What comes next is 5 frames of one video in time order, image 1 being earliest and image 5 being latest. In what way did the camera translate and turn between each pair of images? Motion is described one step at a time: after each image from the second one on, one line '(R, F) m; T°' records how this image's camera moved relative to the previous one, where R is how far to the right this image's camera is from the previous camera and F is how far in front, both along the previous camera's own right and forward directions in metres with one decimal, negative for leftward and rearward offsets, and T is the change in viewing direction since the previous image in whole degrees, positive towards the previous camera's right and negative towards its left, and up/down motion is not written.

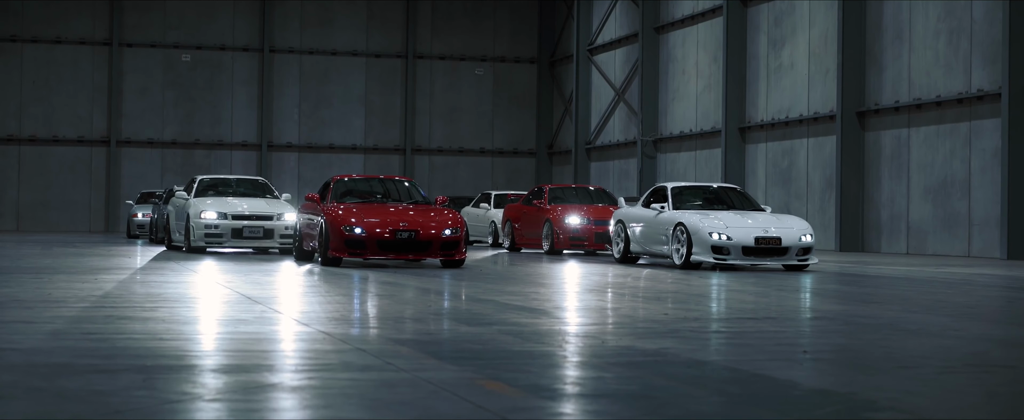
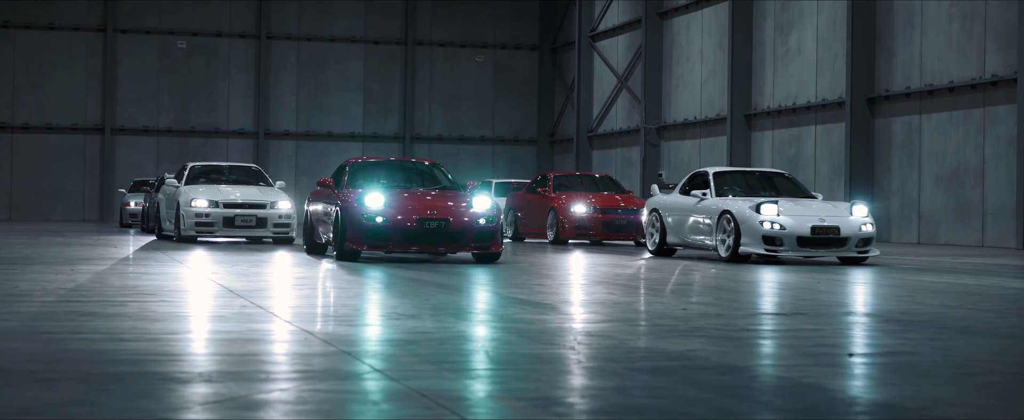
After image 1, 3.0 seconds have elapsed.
(0.0, +0.6) m; 0°
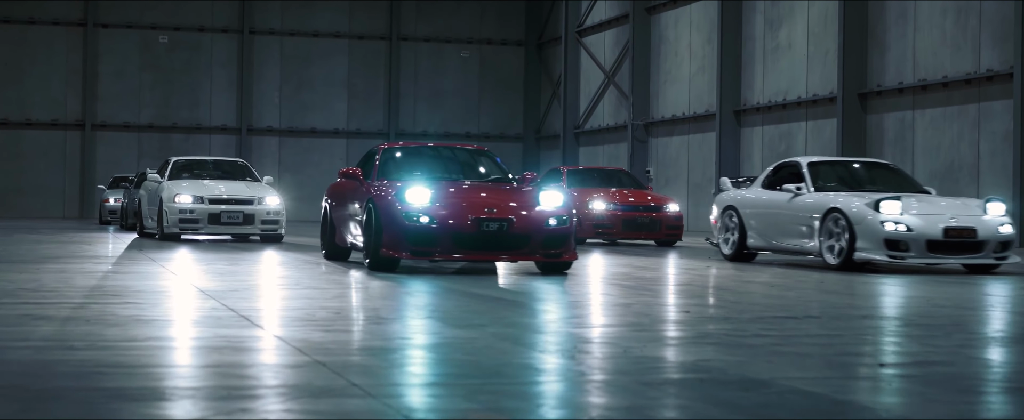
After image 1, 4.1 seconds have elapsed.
(0.0, +0.4) m; +1°
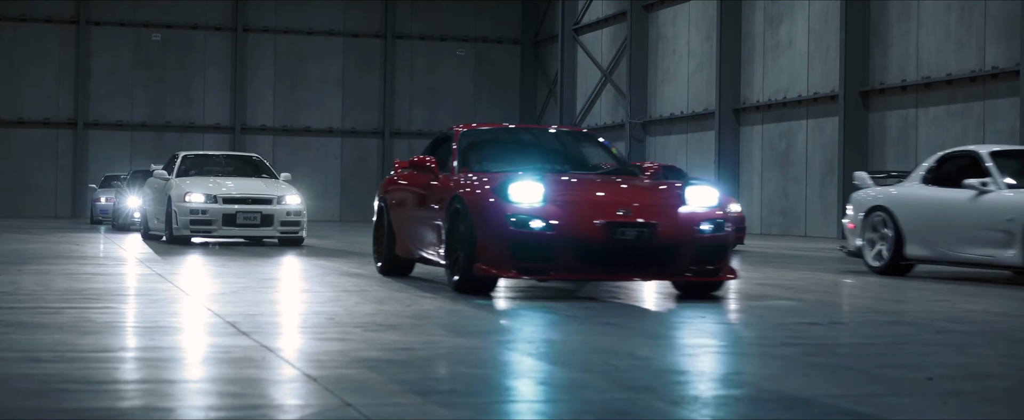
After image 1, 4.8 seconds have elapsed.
(0.0, +0.4) m; 0°
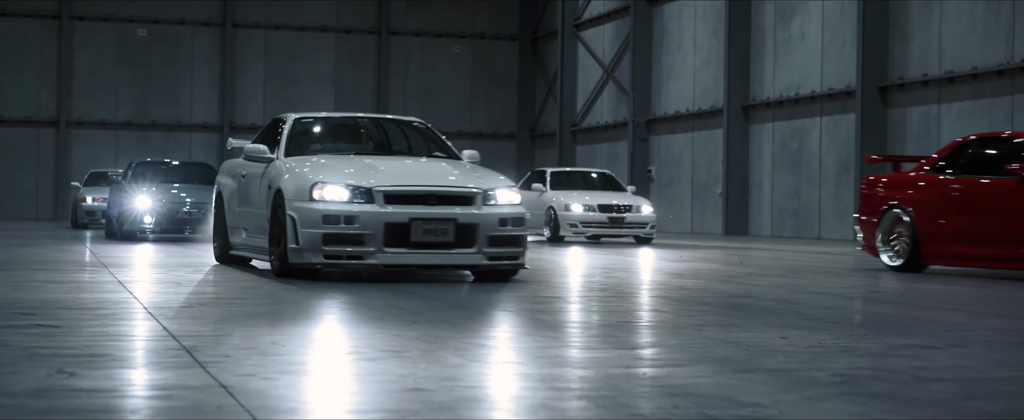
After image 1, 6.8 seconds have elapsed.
(-0.2, +1.2) m; 0°
